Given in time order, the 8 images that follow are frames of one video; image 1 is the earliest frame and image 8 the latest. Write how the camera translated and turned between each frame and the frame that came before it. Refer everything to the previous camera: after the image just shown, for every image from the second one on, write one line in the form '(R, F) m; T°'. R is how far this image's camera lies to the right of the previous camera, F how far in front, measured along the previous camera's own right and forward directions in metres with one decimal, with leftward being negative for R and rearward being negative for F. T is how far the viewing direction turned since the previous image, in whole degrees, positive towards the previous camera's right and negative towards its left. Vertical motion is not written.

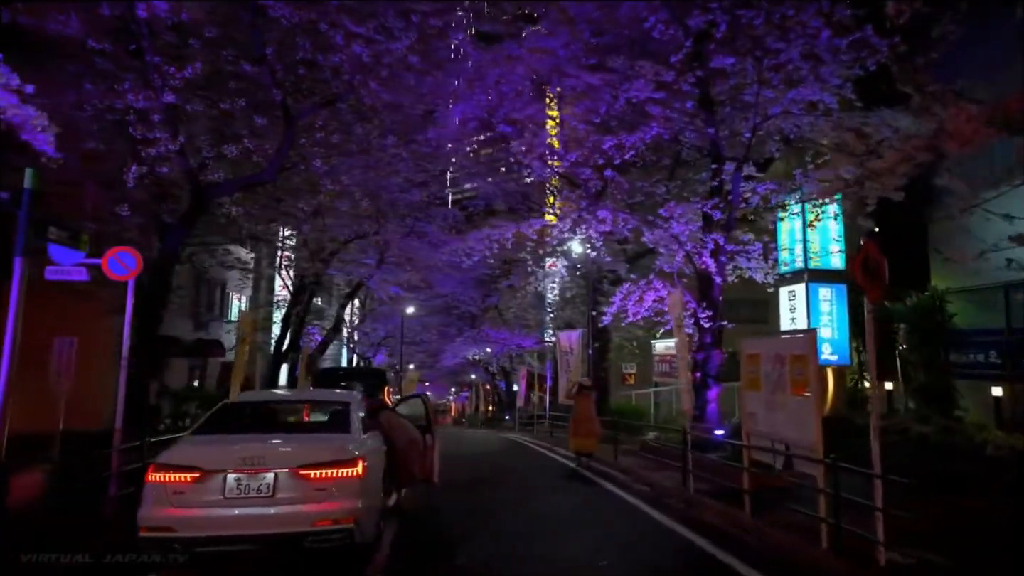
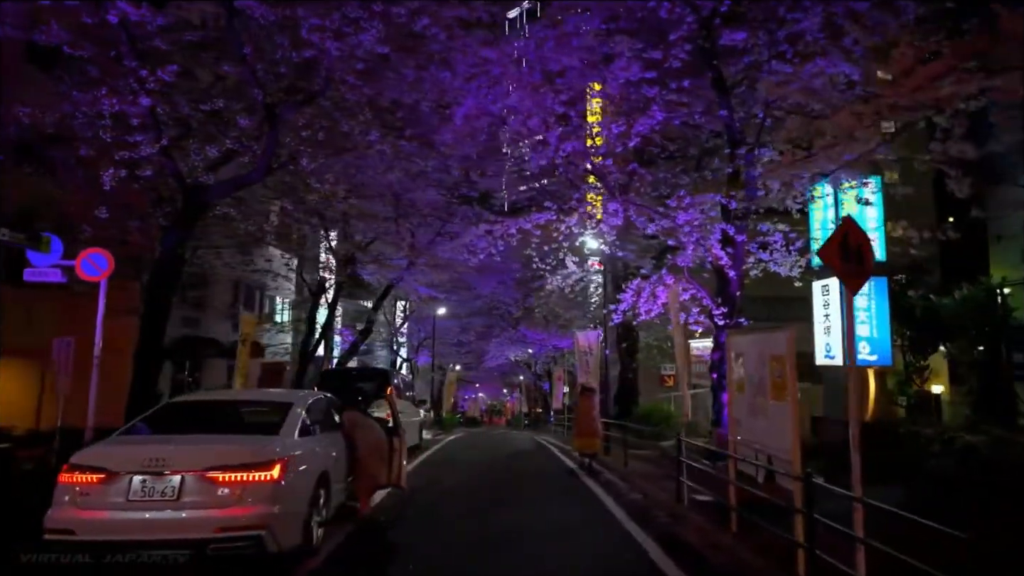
(+1.0, +0.6) m; -4°
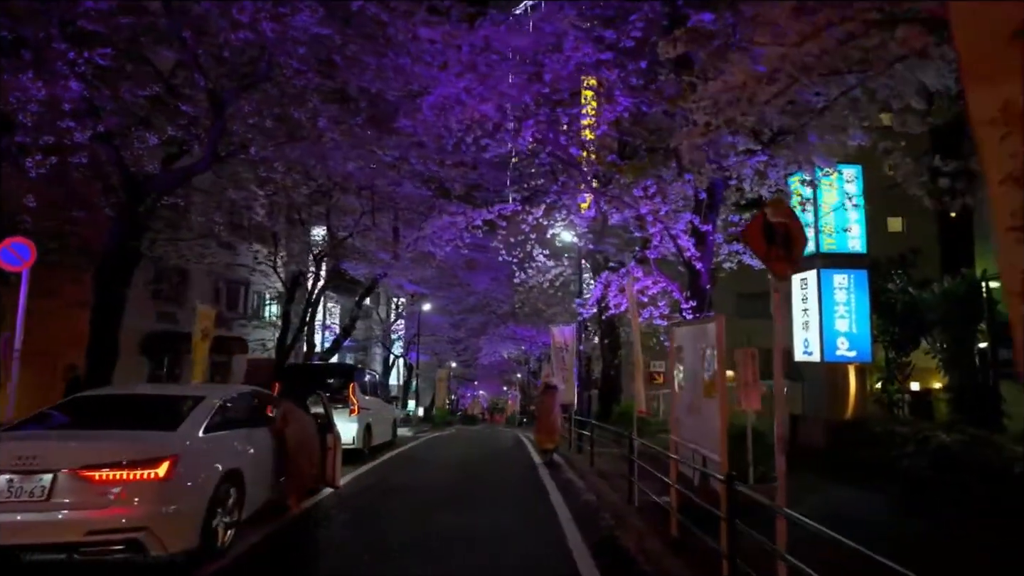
(+0.8, +0.5) m; 0°
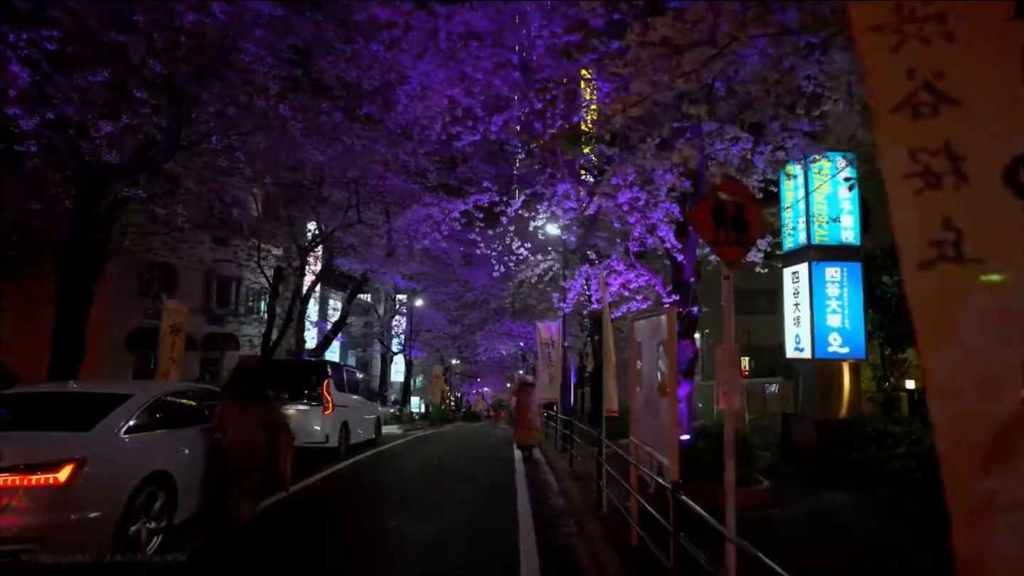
(+0.6, +0.5) m; -1°
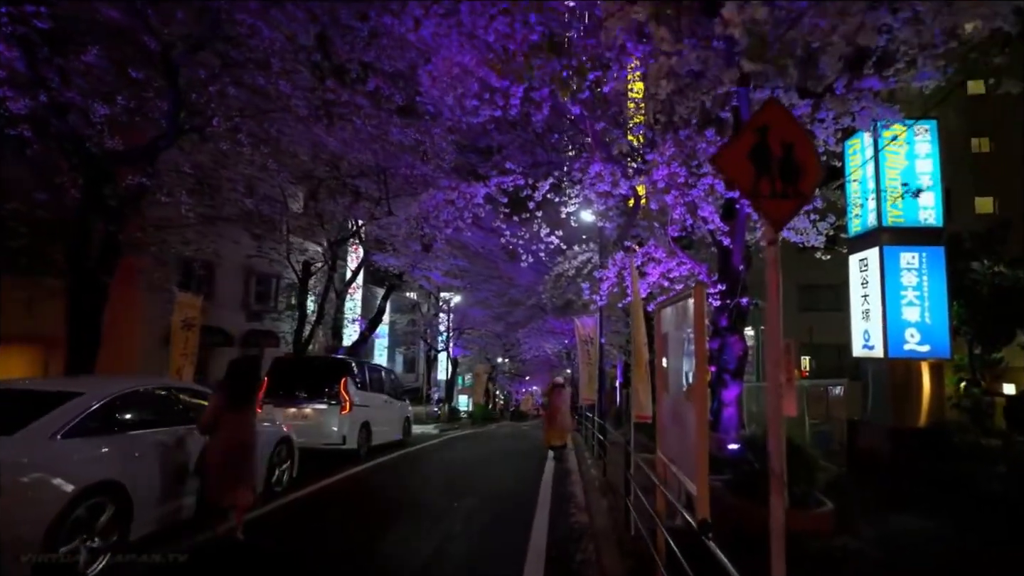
(+0.4, +1.2) m; -4°
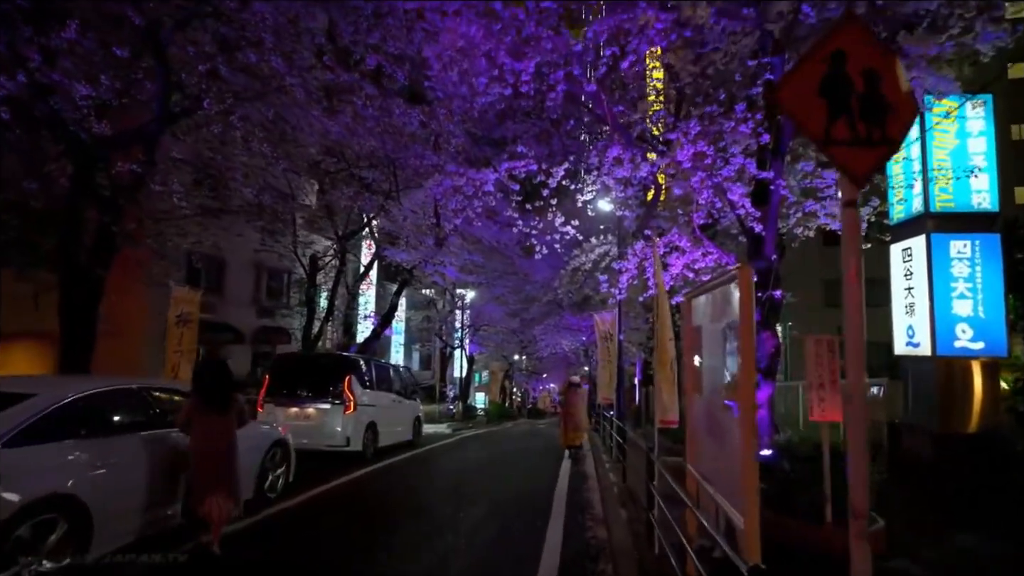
(+0.1, +0.8) m; -1°
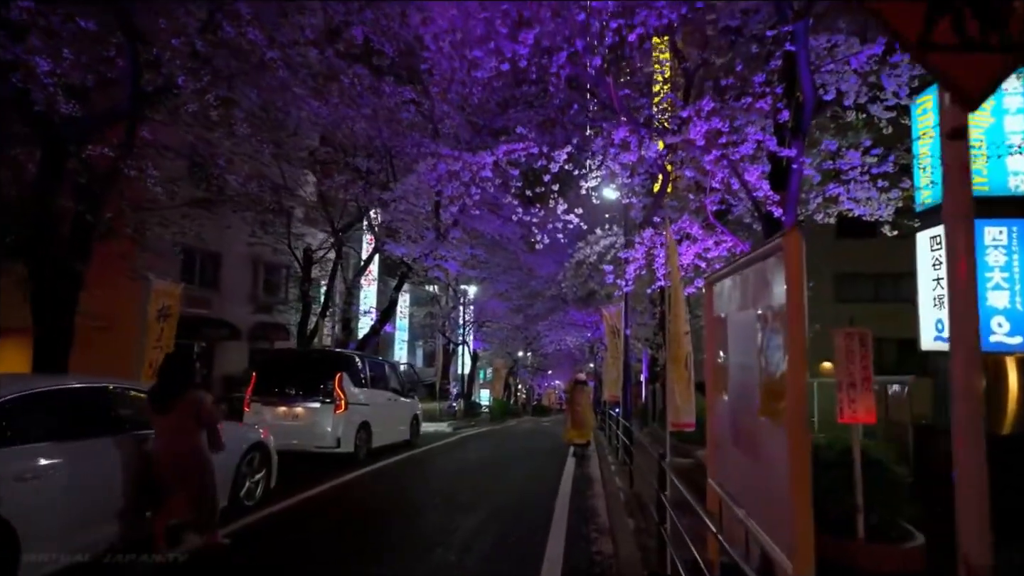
(+0.1, +0.7) m; 0°
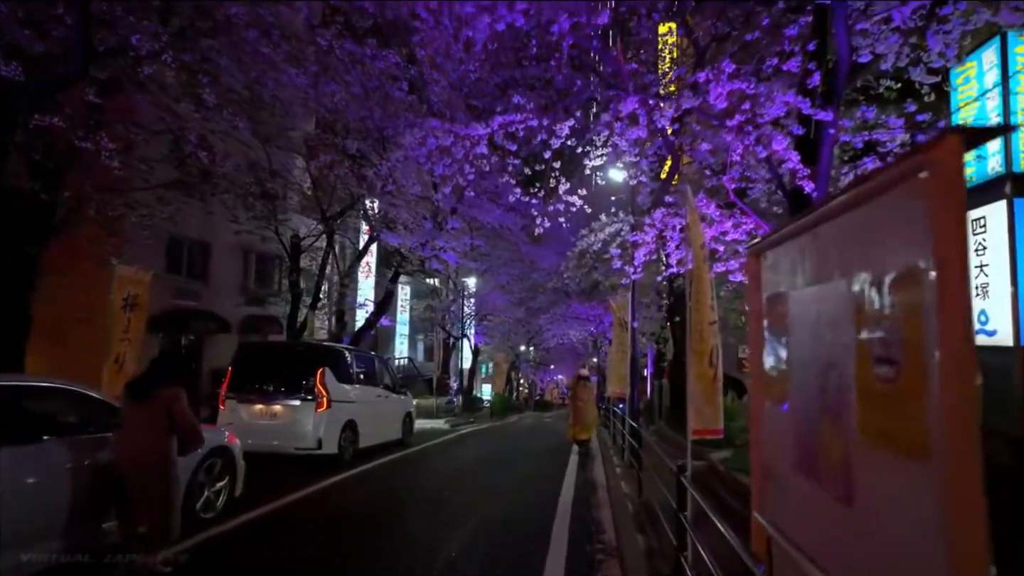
(+0.1, +1.0) m; 0°
